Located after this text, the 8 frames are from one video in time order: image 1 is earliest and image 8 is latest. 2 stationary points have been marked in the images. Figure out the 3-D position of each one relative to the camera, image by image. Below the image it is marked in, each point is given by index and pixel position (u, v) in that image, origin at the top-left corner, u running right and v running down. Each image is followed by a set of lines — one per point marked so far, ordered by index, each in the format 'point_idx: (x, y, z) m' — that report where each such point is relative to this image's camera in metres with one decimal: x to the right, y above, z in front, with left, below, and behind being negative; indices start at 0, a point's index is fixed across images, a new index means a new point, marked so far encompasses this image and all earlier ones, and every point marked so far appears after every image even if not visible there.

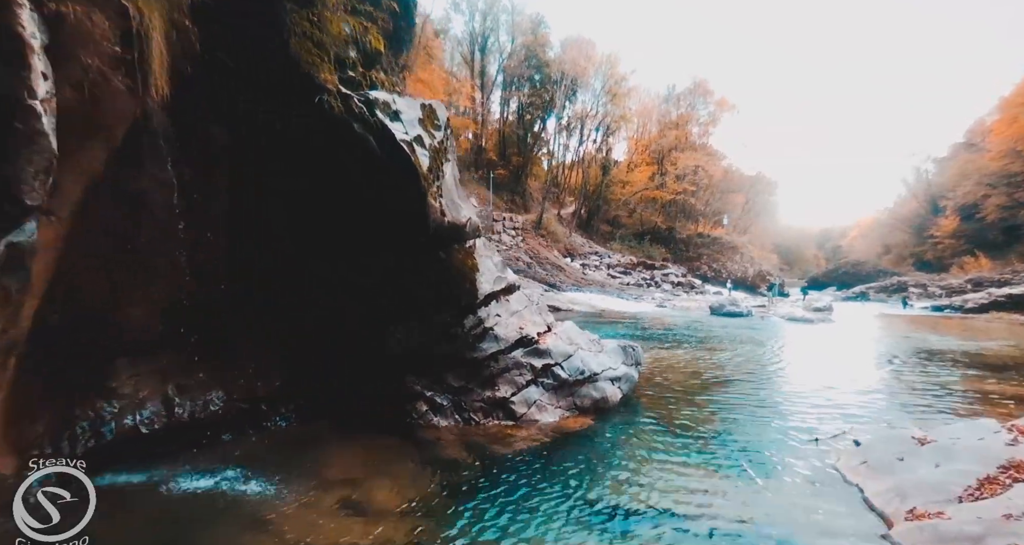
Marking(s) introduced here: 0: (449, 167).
0: (-1.0, +1.7, +7.7) m
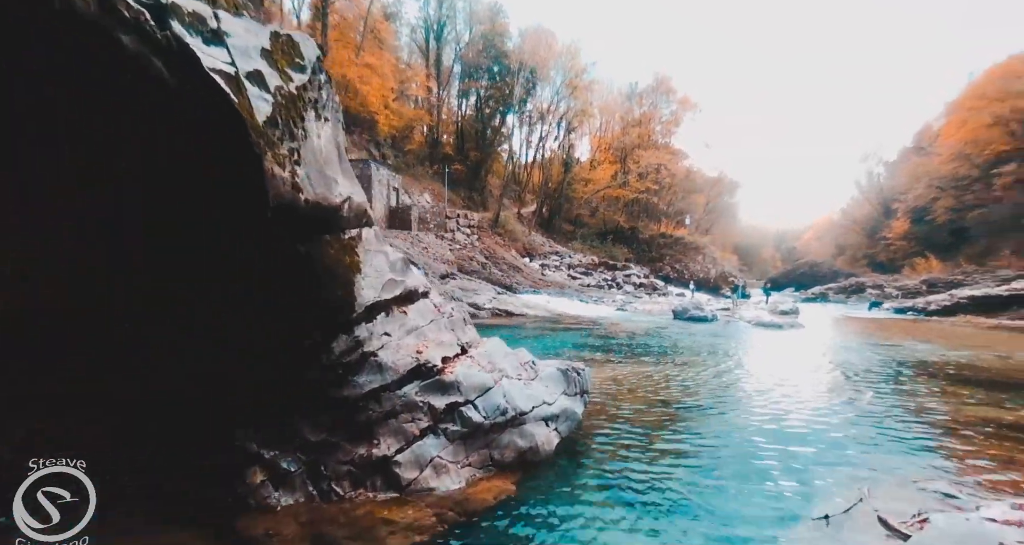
0: (-2.2, +1.6, +5.5) m
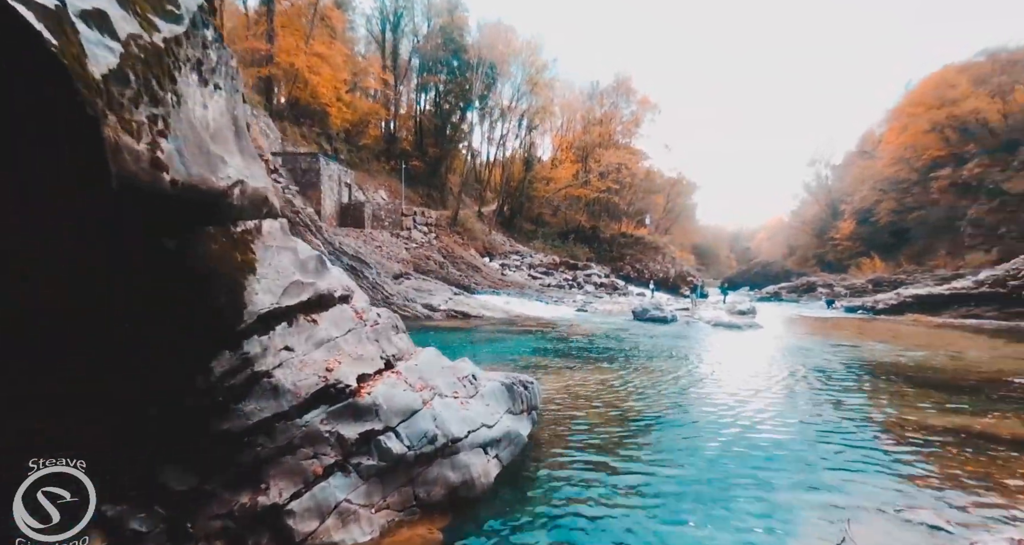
0: (-2.8, +1.6, +4.4) m
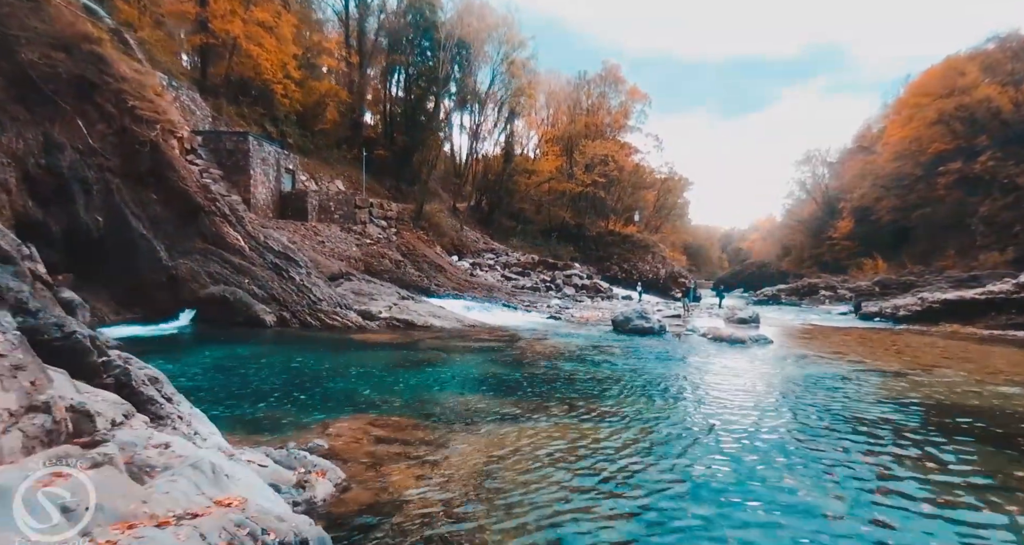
0: (-4.1, +1.6, +0.5) m
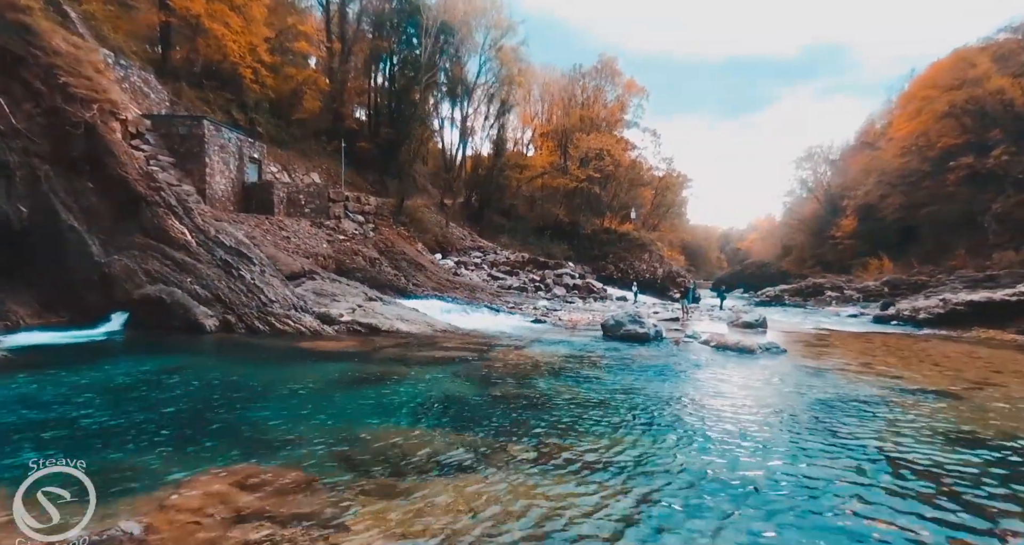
0: (-4.8, +1.7, -1.6) m
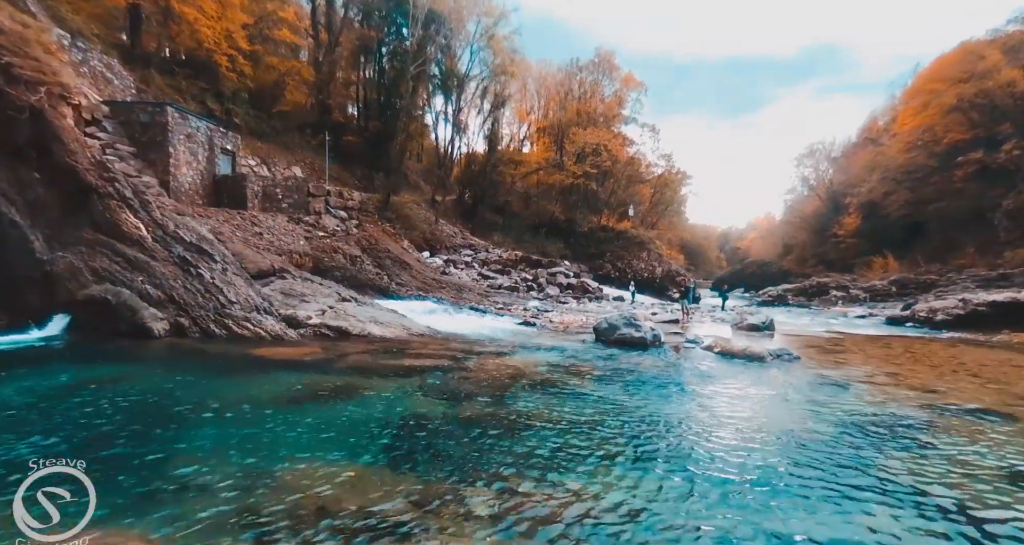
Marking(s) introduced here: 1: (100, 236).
0: (-5.2, +1.7, -3.1) m
1: (-12.7, +1.1, +15.3) m
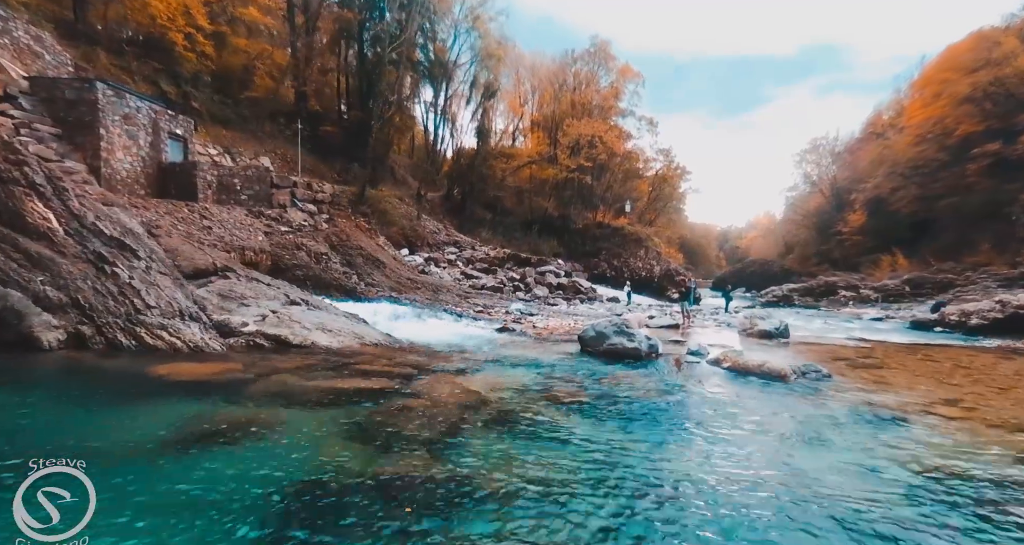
0: (-5.9, +1.7, -5.4) m
1: (-13.4, +1.2, +12.9) m
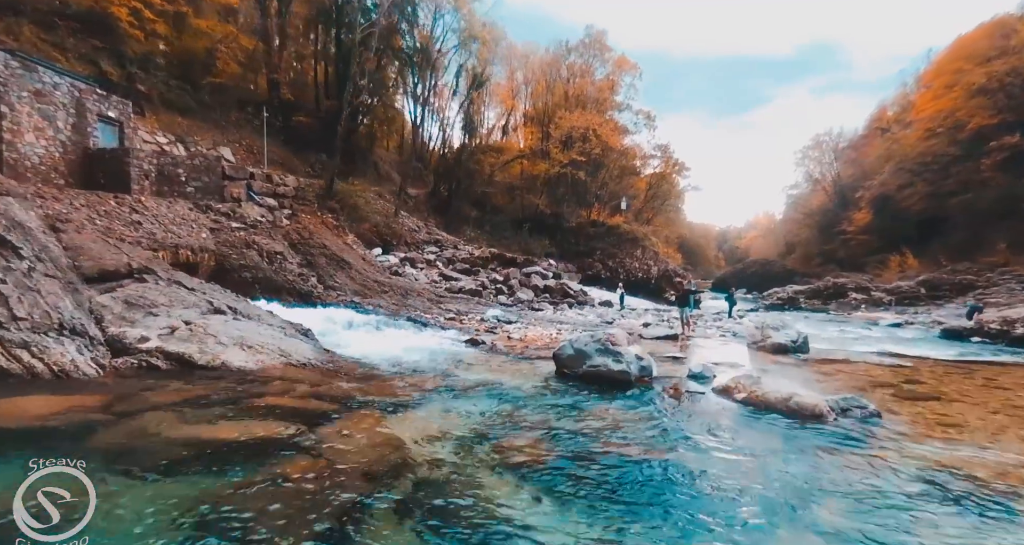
0: (-6.6, +1.7, -7.8) m
1: (-14.2, +1.1, +10.5) m
